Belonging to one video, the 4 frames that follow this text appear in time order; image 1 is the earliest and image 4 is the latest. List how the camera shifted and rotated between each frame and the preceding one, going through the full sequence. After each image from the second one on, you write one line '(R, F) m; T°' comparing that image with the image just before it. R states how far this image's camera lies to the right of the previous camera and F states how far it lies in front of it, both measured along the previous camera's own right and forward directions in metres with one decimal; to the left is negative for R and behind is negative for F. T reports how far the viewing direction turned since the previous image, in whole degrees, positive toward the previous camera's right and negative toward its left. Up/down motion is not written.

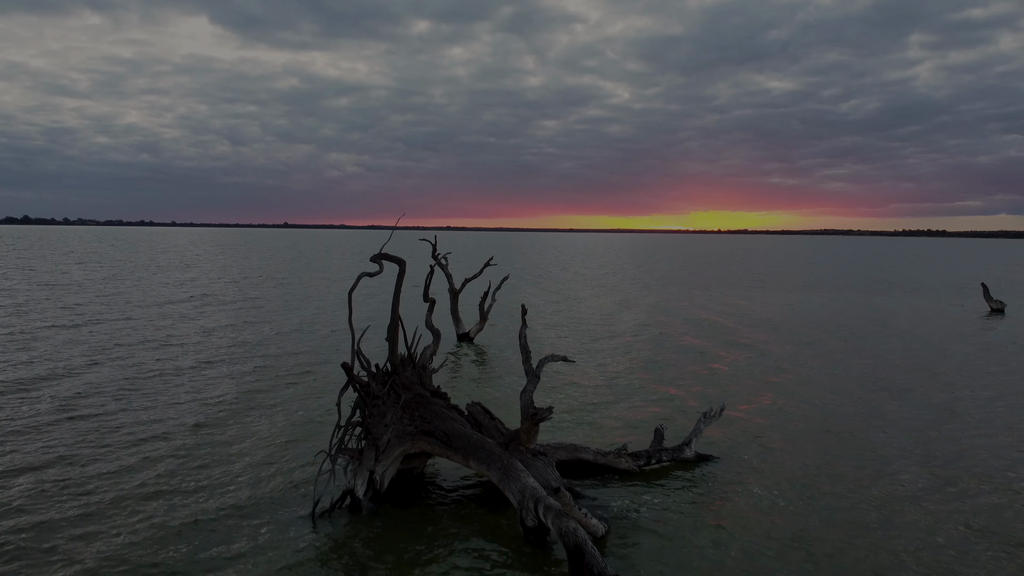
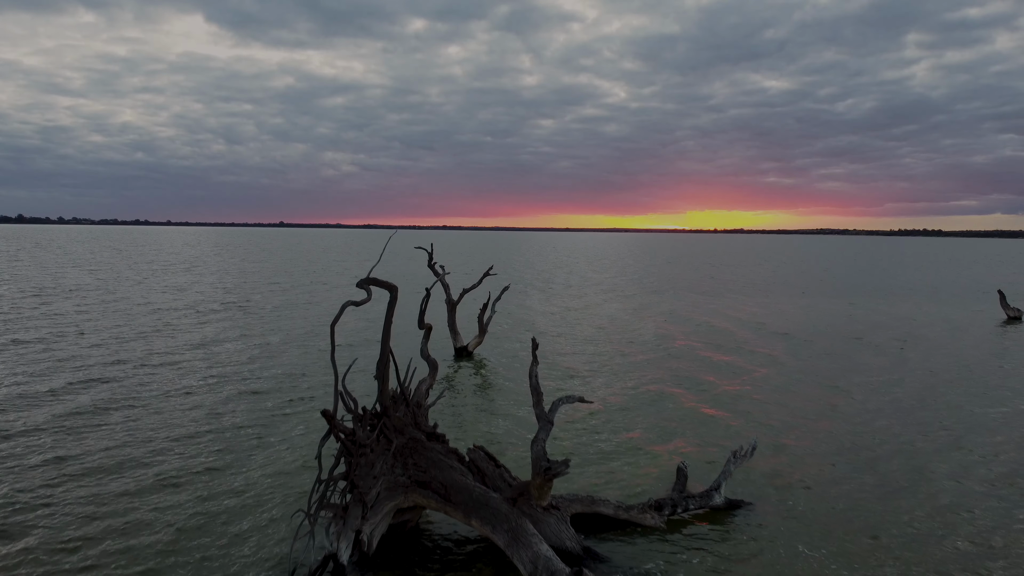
(-0.2, +1.4) m; 0°
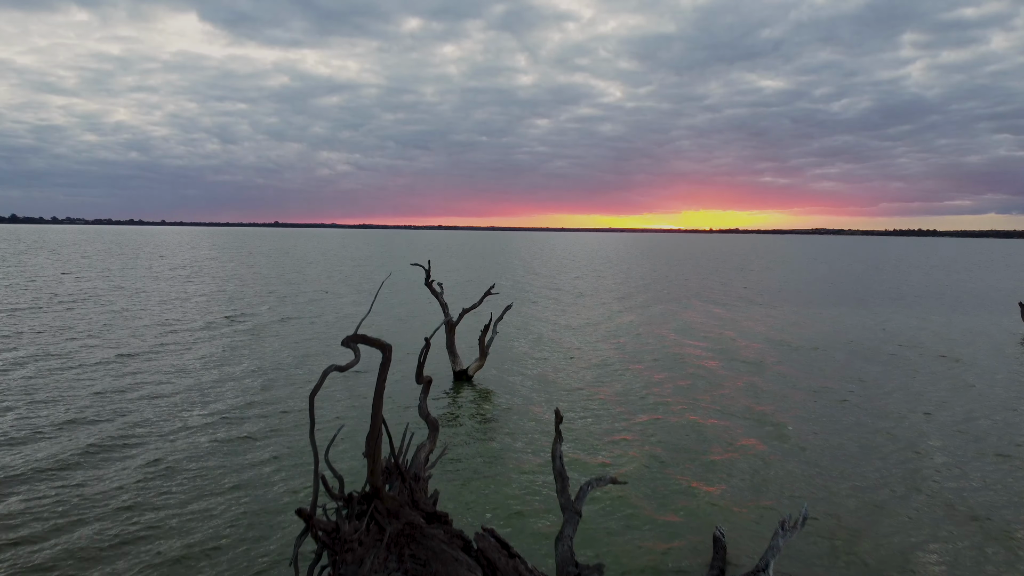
(-0.3, +1.5) m; 0°
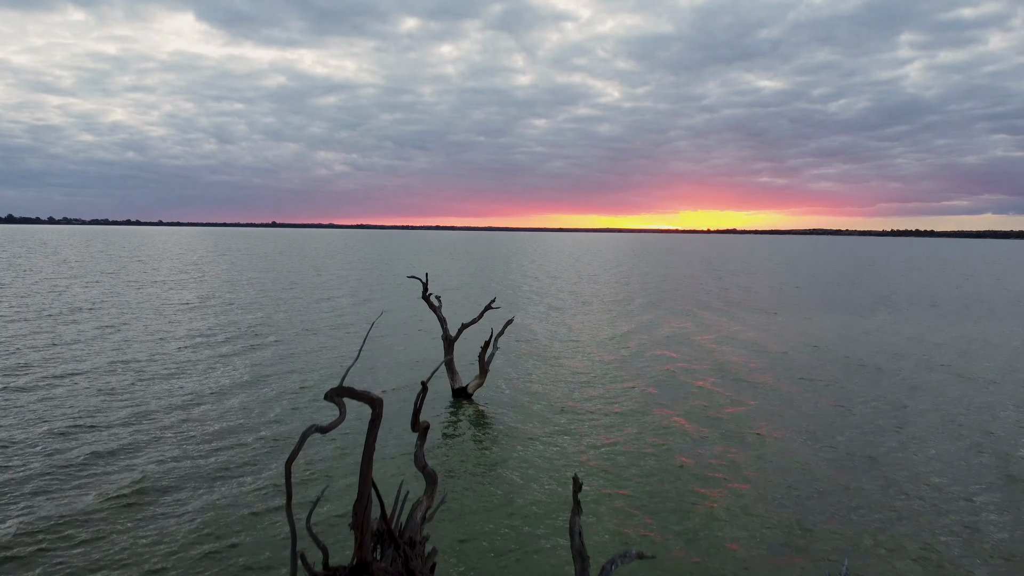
(-0.1, +1.0) m; 0°
